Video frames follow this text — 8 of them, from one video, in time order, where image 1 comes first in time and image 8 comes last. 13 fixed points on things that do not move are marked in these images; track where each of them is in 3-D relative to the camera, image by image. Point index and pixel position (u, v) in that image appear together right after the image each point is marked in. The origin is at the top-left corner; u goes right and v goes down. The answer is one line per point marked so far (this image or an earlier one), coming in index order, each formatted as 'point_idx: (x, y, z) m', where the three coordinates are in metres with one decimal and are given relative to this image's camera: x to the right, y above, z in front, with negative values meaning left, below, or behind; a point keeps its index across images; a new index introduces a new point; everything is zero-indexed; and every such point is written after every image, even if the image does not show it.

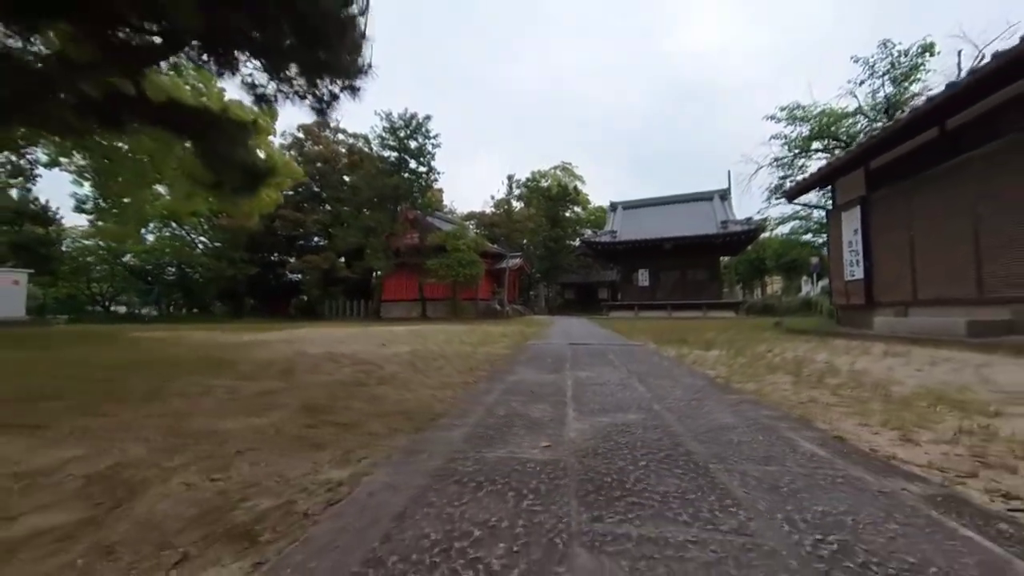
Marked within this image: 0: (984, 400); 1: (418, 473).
0: (+1.9, -0.5, +1.6) m
1: (-0.2, -0.5, +1.0) m
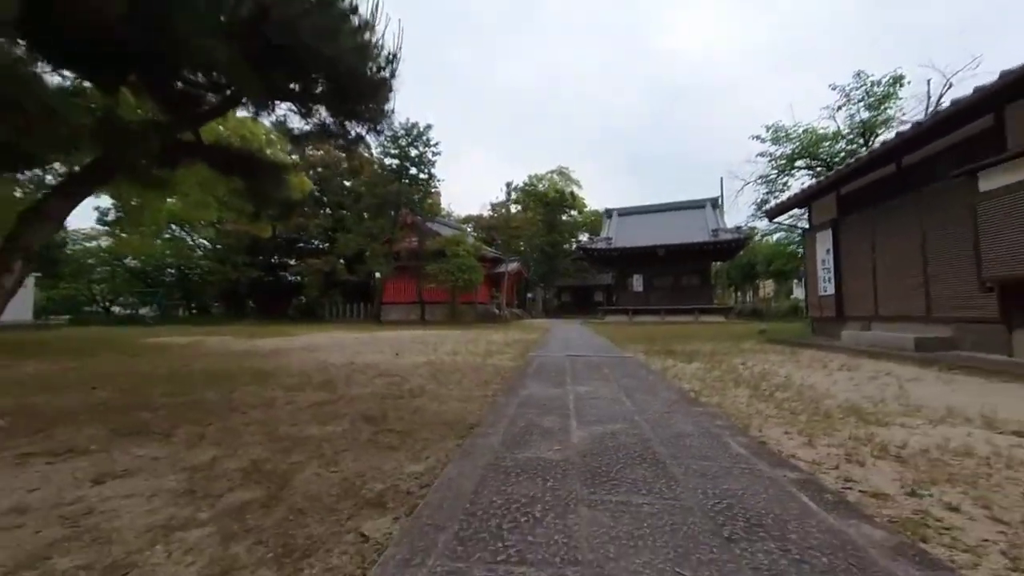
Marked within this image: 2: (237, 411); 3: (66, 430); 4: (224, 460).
0: (+2.0, -0.7, +2.1) m
1: (-0.1, -0.7, +1.4) m
2: (-1.8, -0.8, +2.5) m
3: (-2.4, -0.8, +2.1) m
4: (-1.2, -0.7, +1.7) m
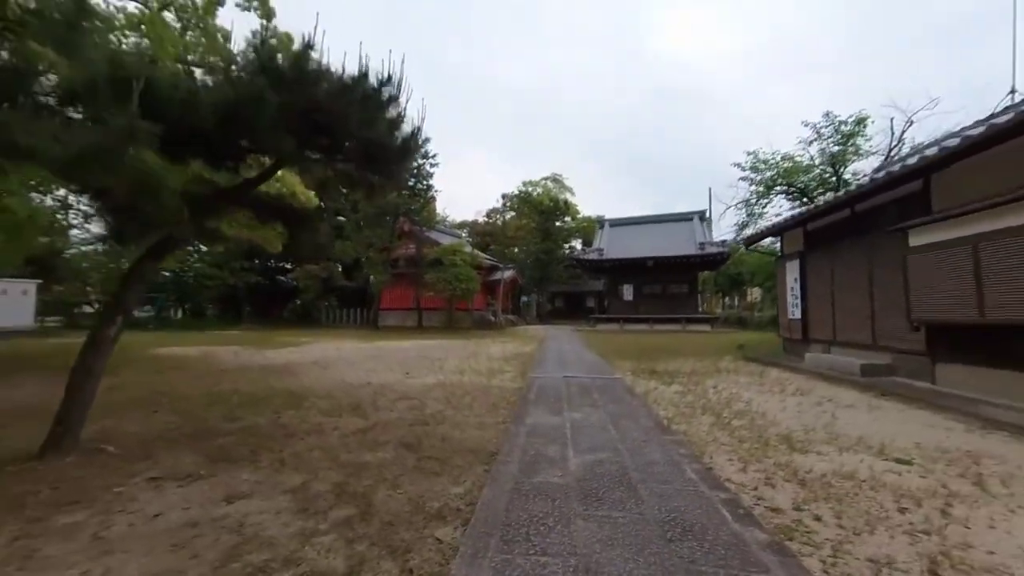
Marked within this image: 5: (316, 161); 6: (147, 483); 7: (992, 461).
0: (+2.1, -1.1, +2.7) m
1: (0.0, -1.0, +2.0) m
2: (-1.7, -1.2, +3.1) m
3: (-2.3, -1.1, +2.6) m
4: (-1.1, -1.1, +2.2) m
5: (-1.7, +1.2, +3.4) m
6: (-2.1, -1.1, +2.2) m
7: (+2.9, -1.0, +2.3) m
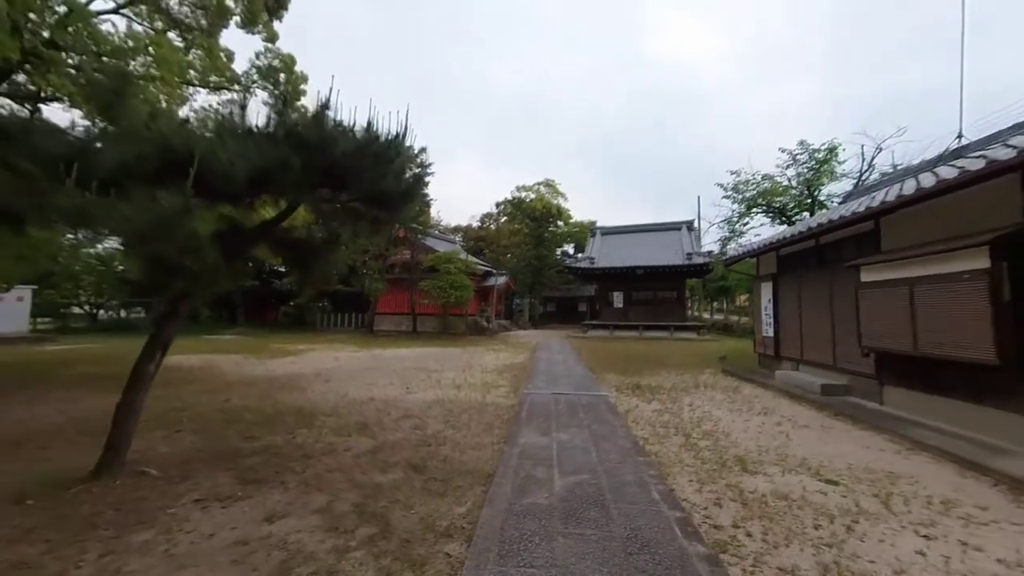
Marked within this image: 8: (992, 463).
0: (+2.0, -1.4, +3.2) m
1: (-0.1, -1.4, +2.4) m
2: (-1.8, -1.5, +3.5) m
3: (-2.3, -1.5, +3.0) m
4: (-1.2, -1.4, +2.6) m
5: (-1.7, +0.9, +3.7) m
6: (-2.1, -1.5, +2.6) m
7: (+2.8, -1.4, +2.8) m
8: (+3.6, -1.3, +3.0) m
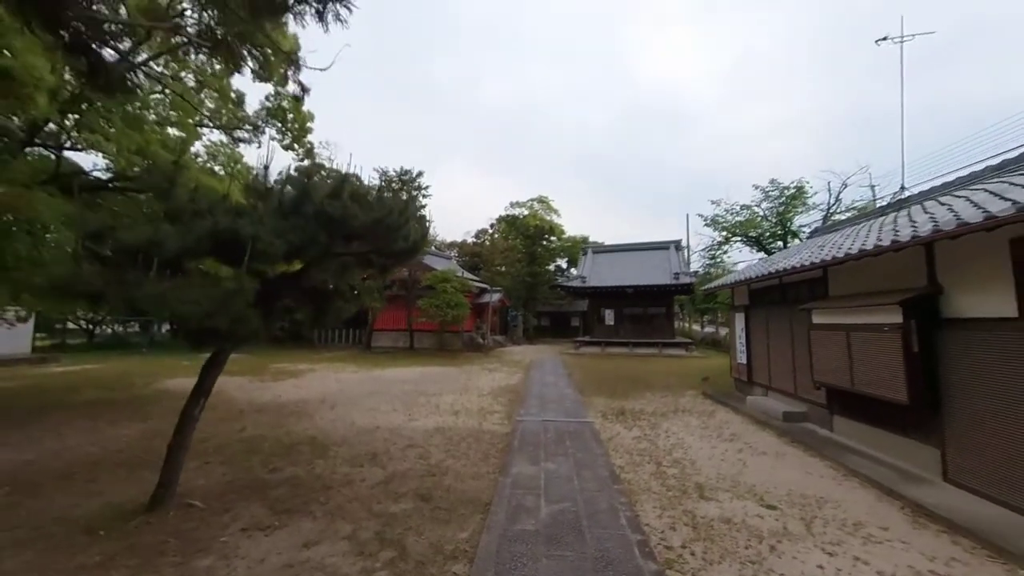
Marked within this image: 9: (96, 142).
0: (+2.0, -1.9, +3.8) m
1: (-0.1, -1.9, +3.0) m
2: (-1.8, -2.1, +4.0) m
3: (-2.4, -2.0, +3.5) m
4: (-1.2, -2.0, +3.1) m
5: (-1.8, +0.3, +4.3) m
6: (-2.2, -2.0, +3.1) m
7: (+2.8, -1.9, +3.4) m
8: (+3.6, -1.8, +3.6) m
9: (-6.6, +2.3, +6.1) m
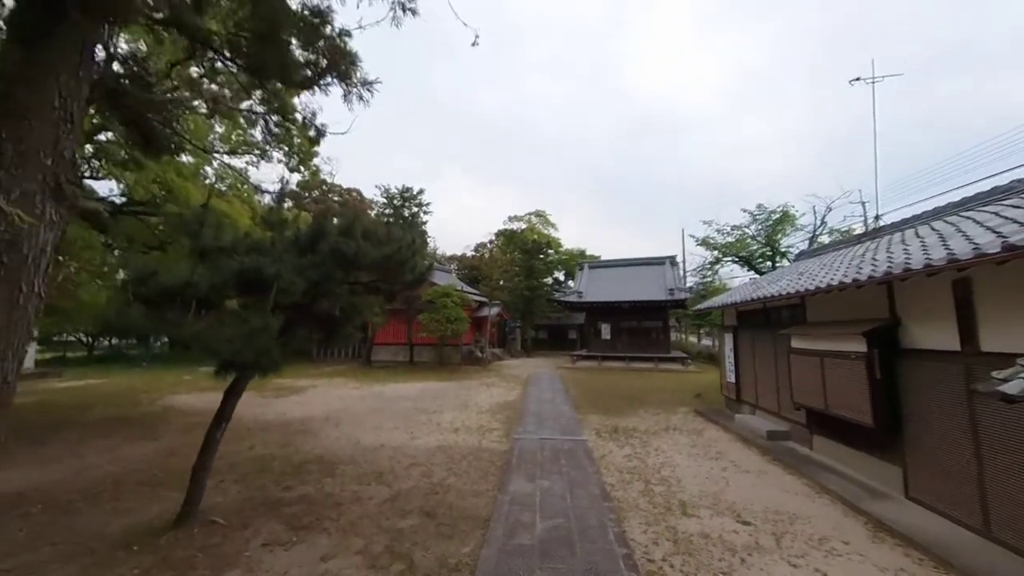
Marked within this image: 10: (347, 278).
0: (+2.0, -2.3, +4.1) m
1: (-0.2, -2.2, +3.3) m
2: (-1.9, -2.4, +4.3) m
3: (-2.4, -2.3, +3.8) m
4: (-1.3, -2.3, +3.5) m
5: (-1.8, 0.0, +4.7) m
6: (-2.2, -2.3, +3.4) m
7: (+2.7, -2.2, +3.7) m
8: (+3.6, -2.2, +3.9) m
9: (-6.6, +1.9, +6.5) m
10: (-1.9, +0.1, +4.4) m
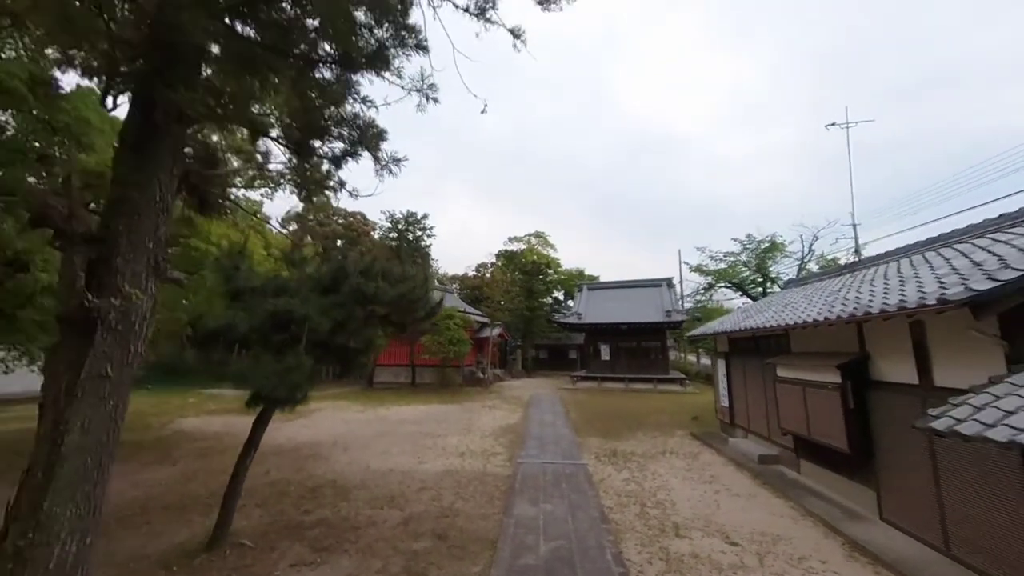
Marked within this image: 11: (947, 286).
0: (+2.0, -2.7, +4.4) m
1: (-0.1, -2.6, +3.6) m
2: (-1.8, -2.8, +4.6) m
3: (-2.4, -2.8, +4.1) m
4: (-1.2, -2.7, +3.8) m
5: (-1.8, -0.5, +5.1) m
6: (-2.1, -2.7, +3.8) m
7: (+2.8, -2.6, +4.0) m
8: (+3.6, -2.6, +4.2) m
9: (-6.6, +1.4, +7.0) m
10: (-1.8, -0.3, +4.8) m
11: (+3.7, 0.0, +3.3) m
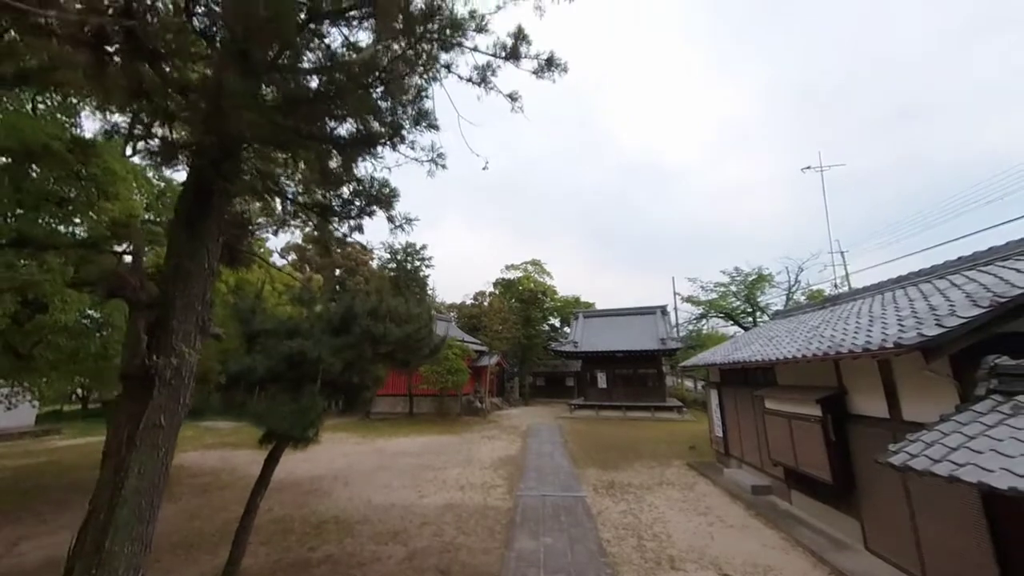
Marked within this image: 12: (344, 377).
0: (+2.0, -3.2, +4.6) m
1: (-0.1, -3.1, +3.8) m
2: (-1.8, -3.4, +4.7) m
3: (-2.3, -3.3, +4.2) m
4: (-1.2, -3.2, +3.9) m
5: (-1.8, -1.1, +5.4) m
6: (-2.1, -3.2, +3.9) m
7: (+2.8, -3.1, +4.2) m
8: (+3.6, -3.0, +4.4) m
9: (-6.6, +0.6, +7.4) m
10: (-1.8, -0.9, +5.1) m
11: (+3.7, -0.4, +3.7) m
12: (-2.1, -1.1, +4.9) m
